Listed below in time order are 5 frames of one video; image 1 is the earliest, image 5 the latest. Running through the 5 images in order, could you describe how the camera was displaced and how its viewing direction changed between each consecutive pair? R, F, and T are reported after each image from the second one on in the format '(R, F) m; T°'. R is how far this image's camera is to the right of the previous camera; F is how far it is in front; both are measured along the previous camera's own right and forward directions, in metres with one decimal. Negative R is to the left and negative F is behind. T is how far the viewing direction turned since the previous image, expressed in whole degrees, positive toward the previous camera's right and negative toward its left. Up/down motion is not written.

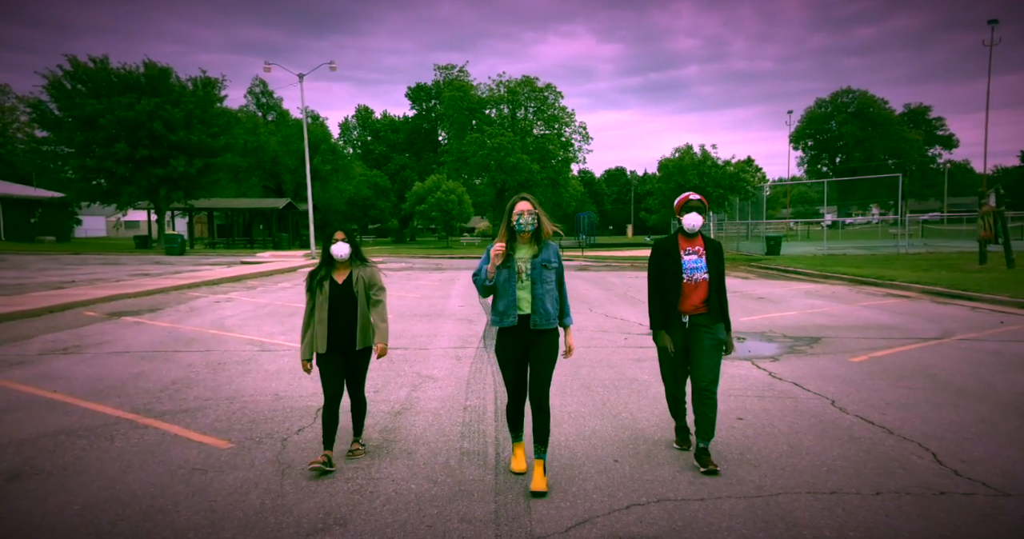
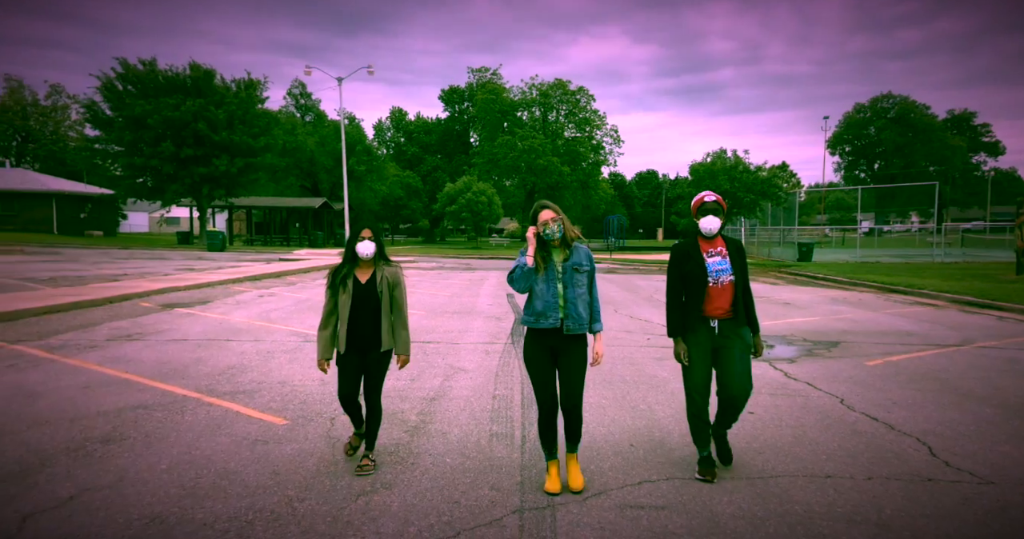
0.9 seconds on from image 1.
(0.0, -0.4) m; -3°
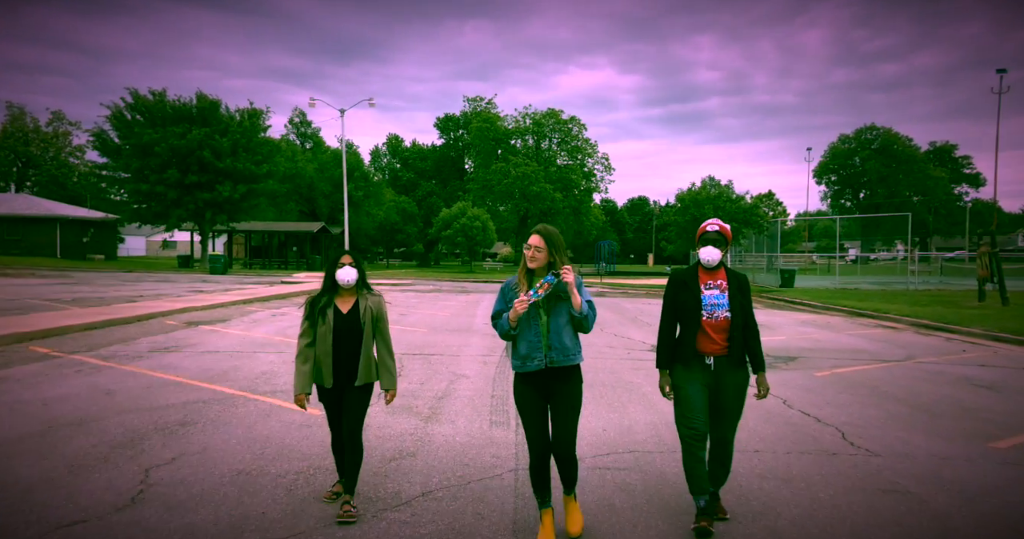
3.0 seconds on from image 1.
(0.0, -1.1) m; +1°
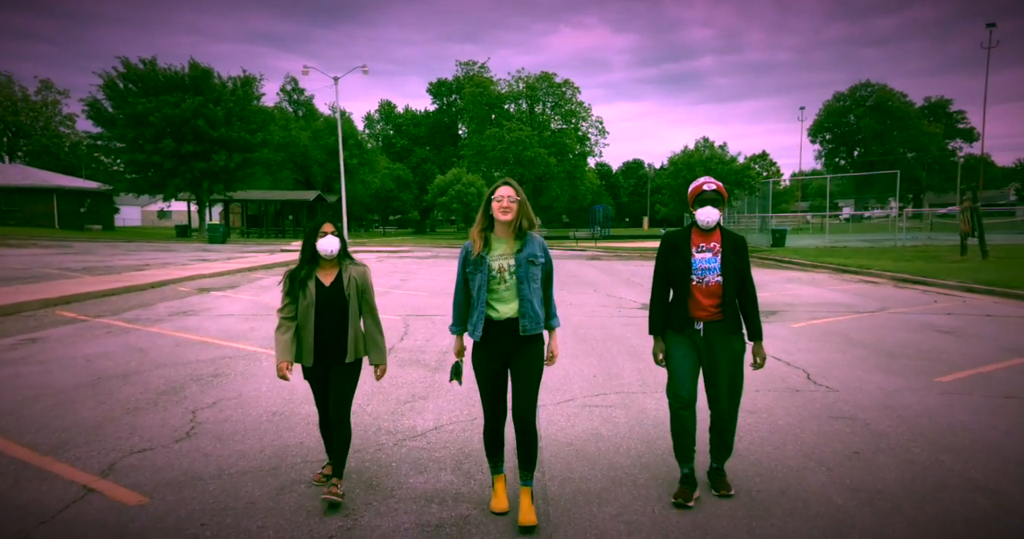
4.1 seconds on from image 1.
(0.0, -0.5) m; 0°
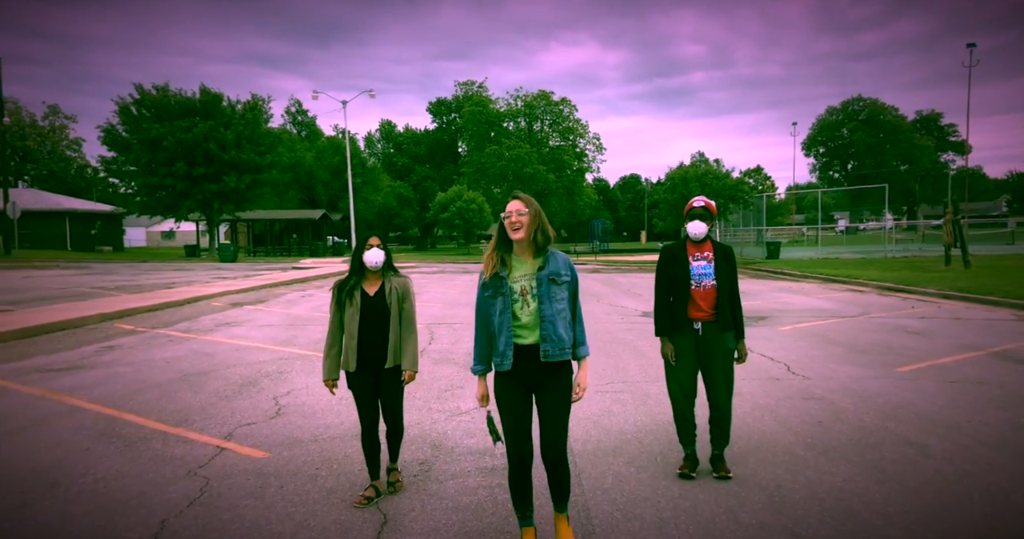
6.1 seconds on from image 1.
(-0.3, -1.0) m; 0°
